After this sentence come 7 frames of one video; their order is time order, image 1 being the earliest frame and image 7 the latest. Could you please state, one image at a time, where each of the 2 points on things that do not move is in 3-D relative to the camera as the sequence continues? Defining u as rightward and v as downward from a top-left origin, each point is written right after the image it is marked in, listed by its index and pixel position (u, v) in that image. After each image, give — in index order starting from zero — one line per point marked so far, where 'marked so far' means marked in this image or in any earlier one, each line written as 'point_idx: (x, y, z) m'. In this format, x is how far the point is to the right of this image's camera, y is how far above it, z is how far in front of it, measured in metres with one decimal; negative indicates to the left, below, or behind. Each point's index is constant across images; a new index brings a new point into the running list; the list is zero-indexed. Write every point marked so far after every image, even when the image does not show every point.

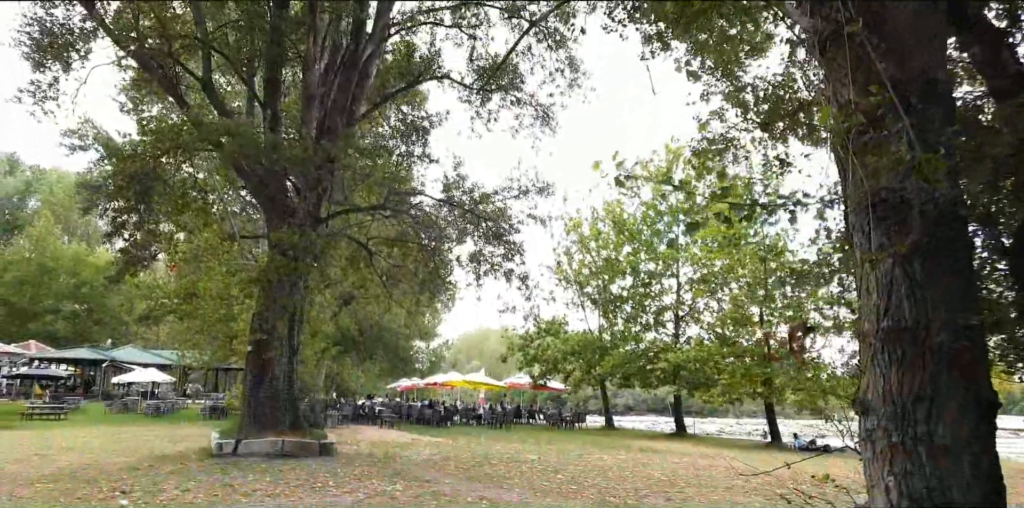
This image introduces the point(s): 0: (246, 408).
0: (-5.3, -3.0, +11.9) m
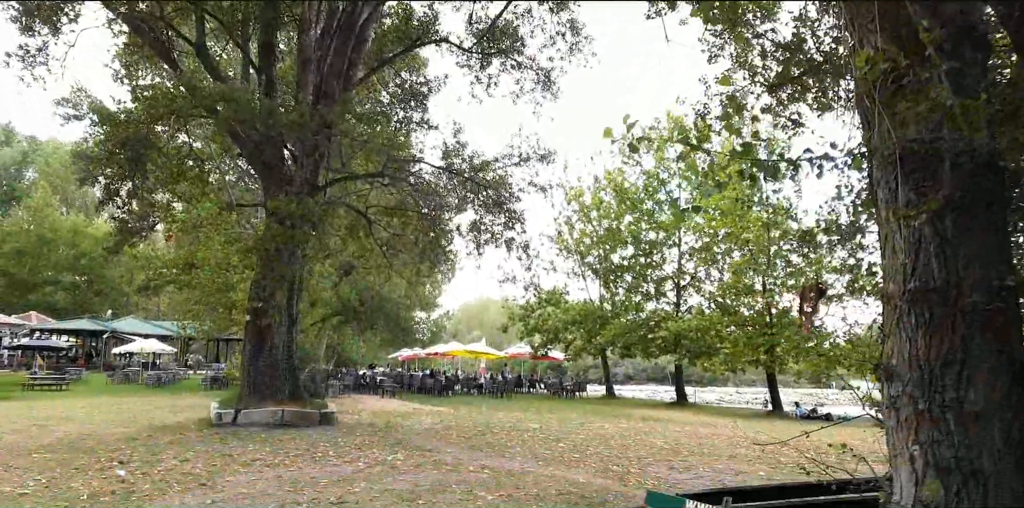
0: (-5.2, -2.4, +11.8) m
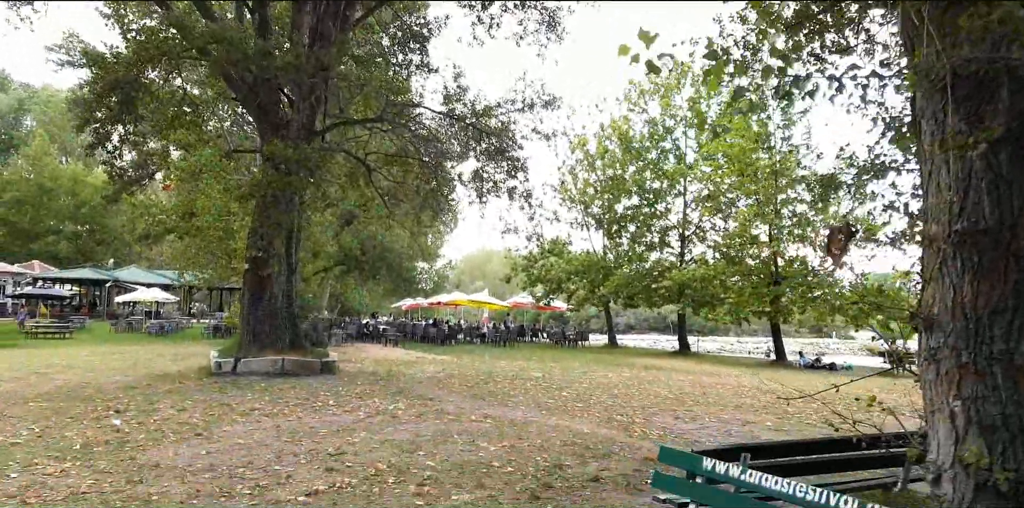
0: (-5.2, -1.4, +11.6) m
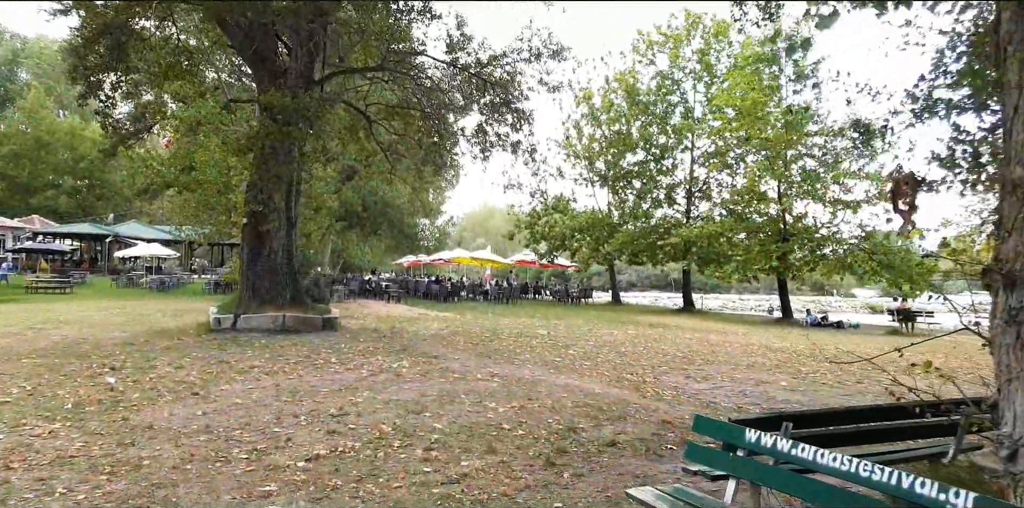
0: (-5.1, -0.5, +11.4) m
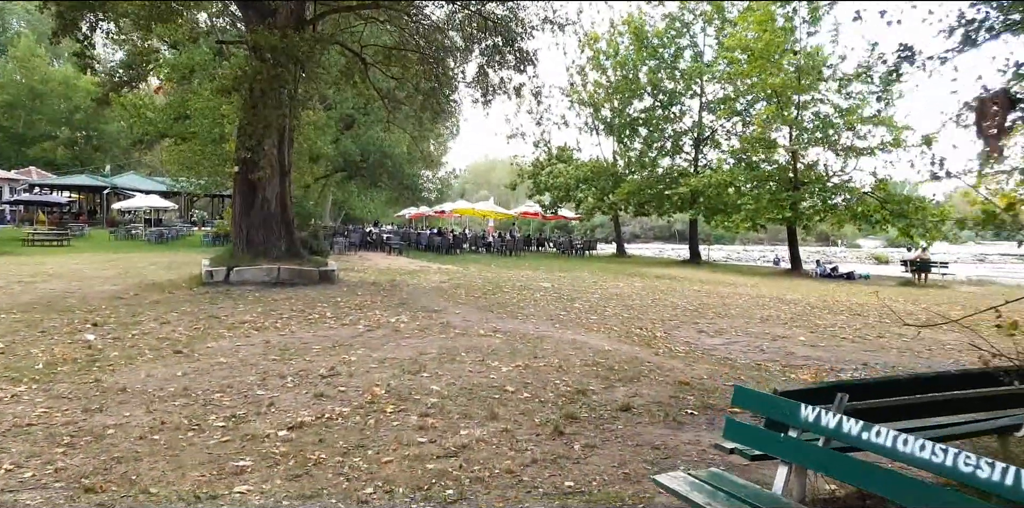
0: (-5.0, +0.4, +10.9) m
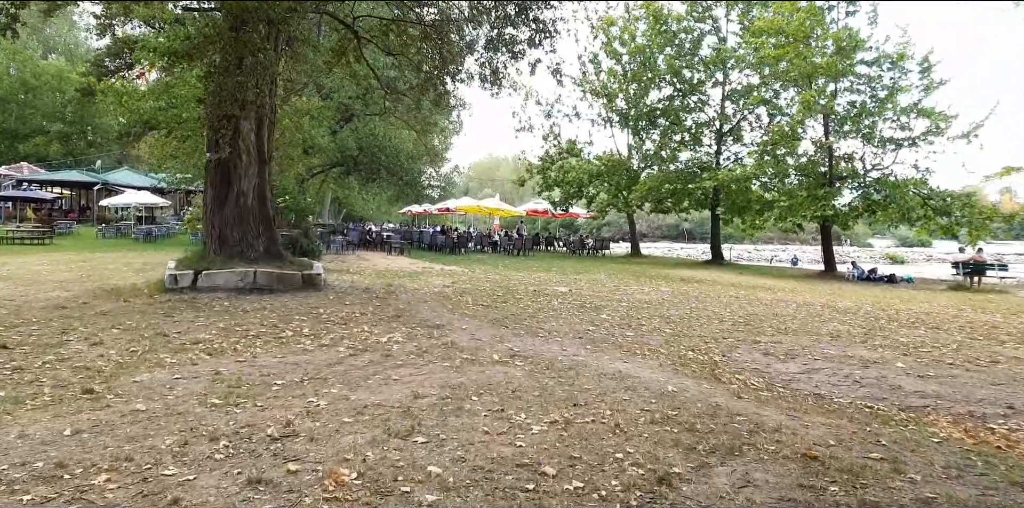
0: (-4.8, +0.4, +9.4) m
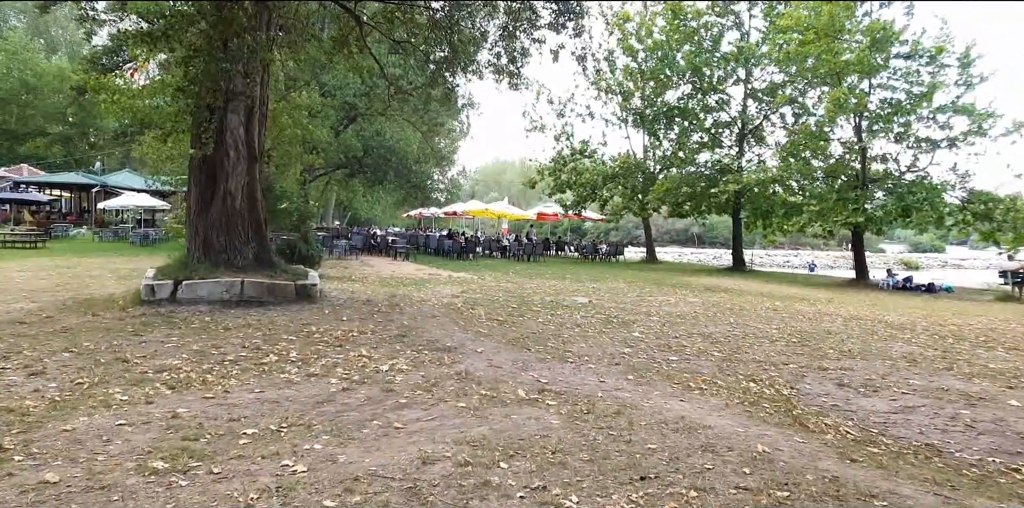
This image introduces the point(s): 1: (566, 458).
0: (-4.5, +0.3, +8.5) m
1: (+0.3, -1.0, +3.0) m
